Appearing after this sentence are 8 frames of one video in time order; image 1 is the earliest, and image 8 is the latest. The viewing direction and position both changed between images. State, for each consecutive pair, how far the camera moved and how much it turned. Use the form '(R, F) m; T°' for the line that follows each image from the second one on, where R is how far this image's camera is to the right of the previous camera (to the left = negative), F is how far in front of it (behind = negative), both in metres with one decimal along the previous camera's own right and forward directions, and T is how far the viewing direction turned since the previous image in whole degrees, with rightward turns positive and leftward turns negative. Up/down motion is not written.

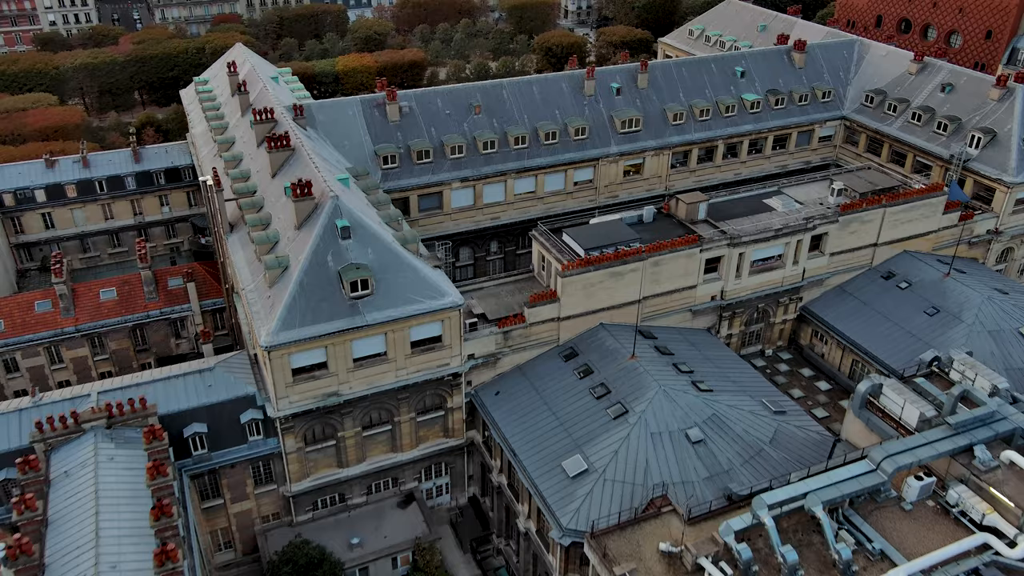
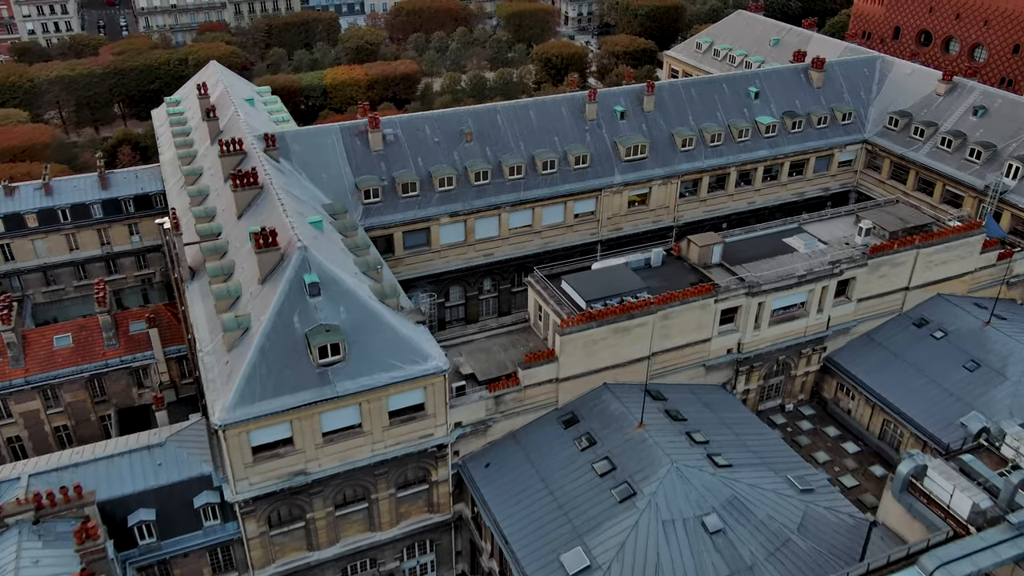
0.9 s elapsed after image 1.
(+0.4, +5.3) m; 0°
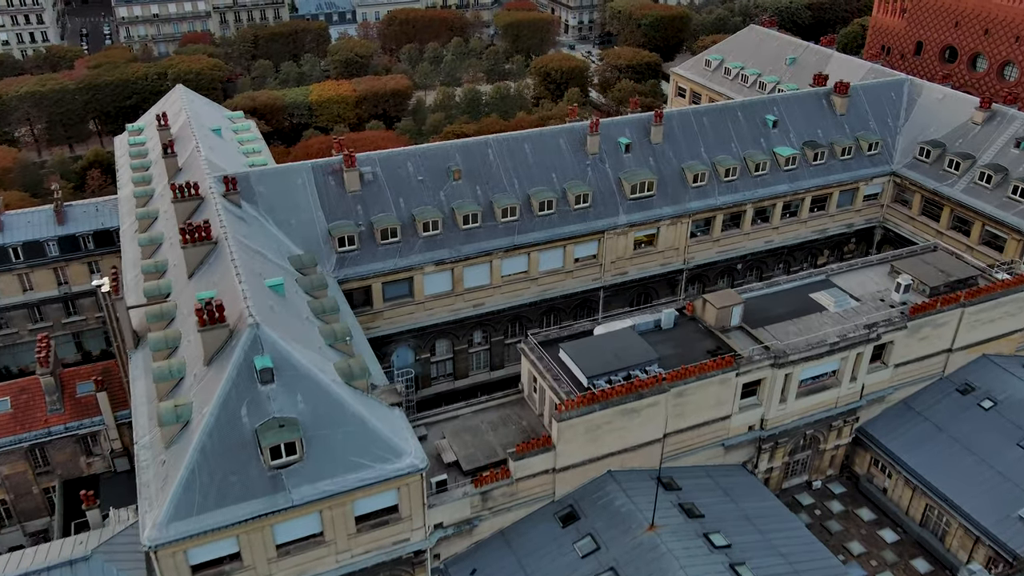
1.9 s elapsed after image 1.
(+0.4, +5.9) m; 0°
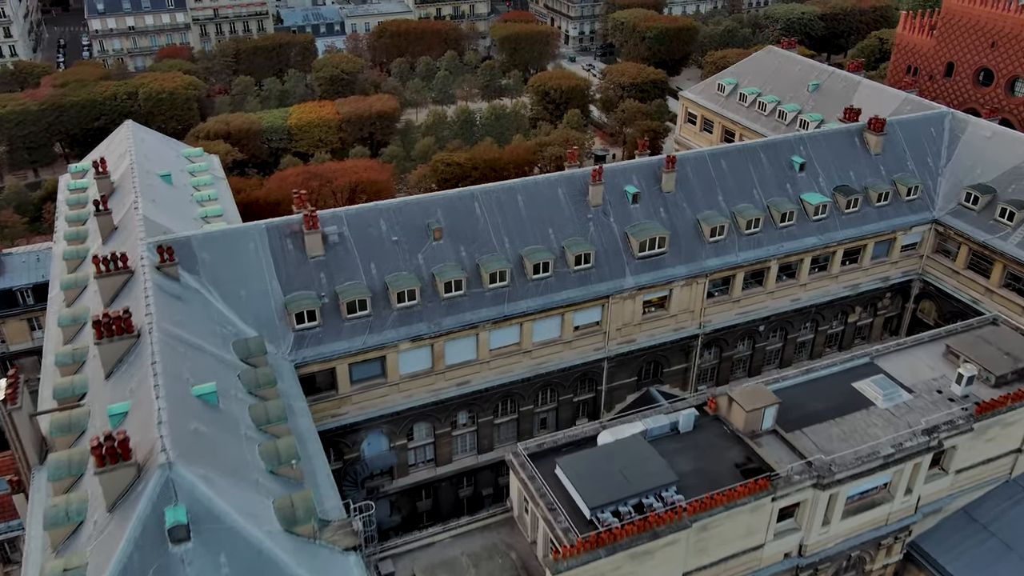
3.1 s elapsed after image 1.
(+0.5, +7.1) m; 0°
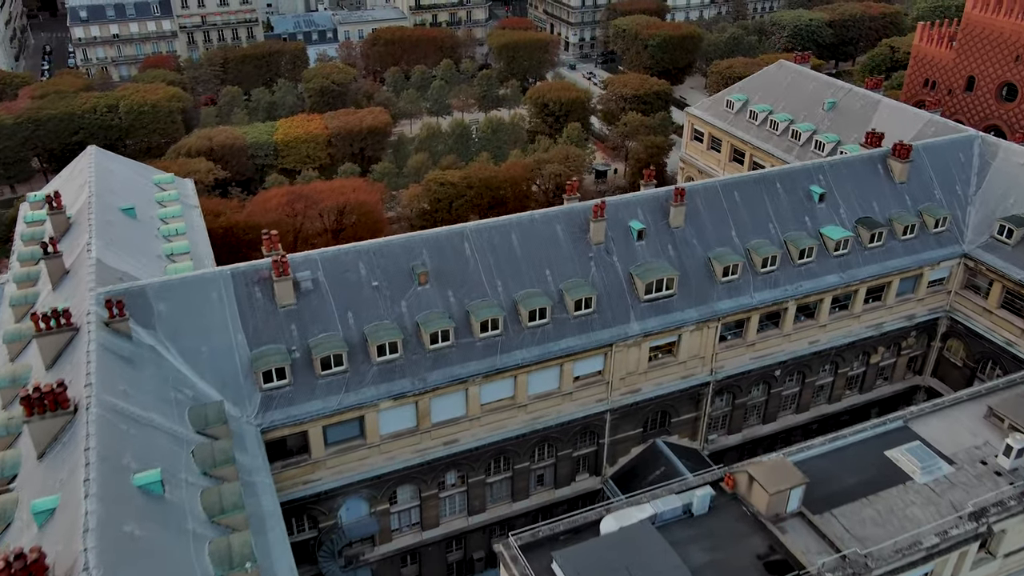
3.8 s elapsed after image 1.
(+0.3, +4.2) m; 0°
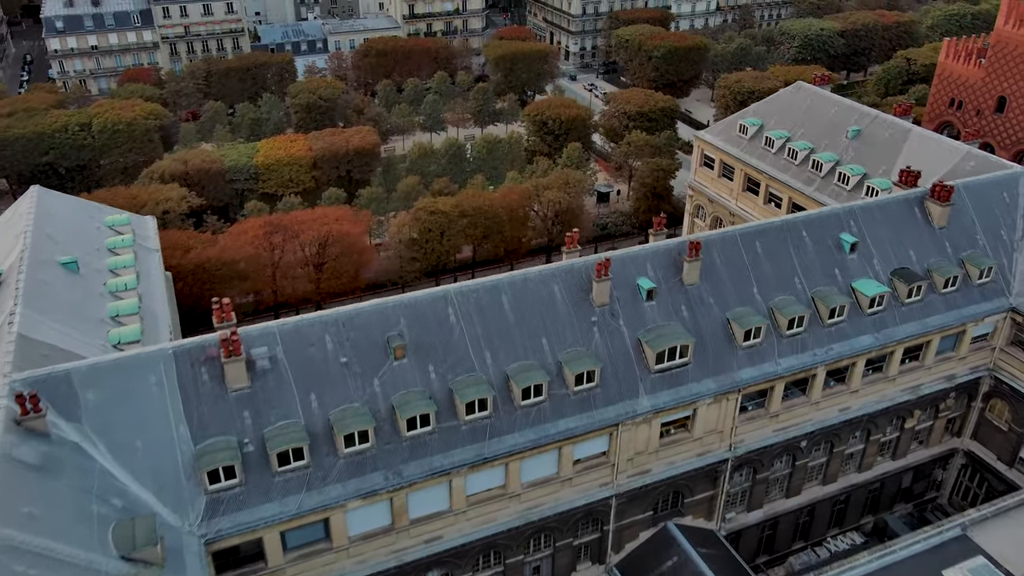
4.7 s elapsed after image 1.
(+0.4, +5.4) m; 0°
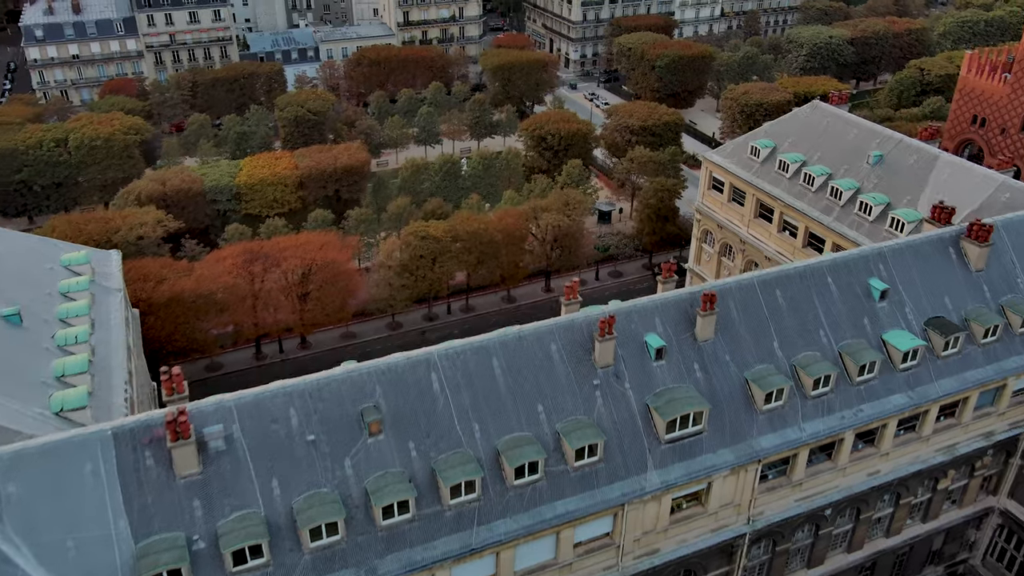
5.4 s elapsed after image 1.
(+0.3, +4.2) m; 0°
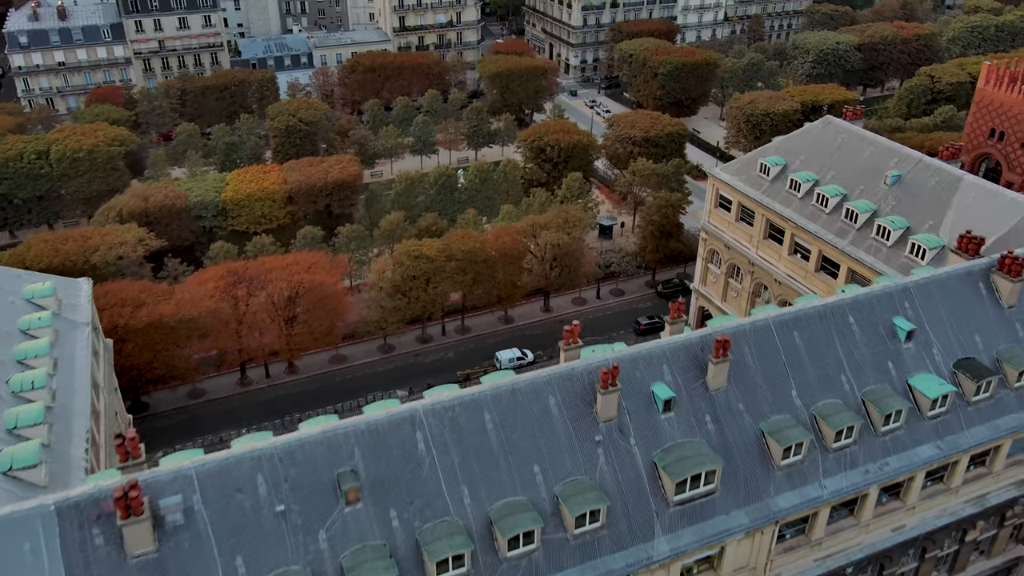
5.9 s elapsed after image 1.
(+0.2, +3.0) m; 0°
